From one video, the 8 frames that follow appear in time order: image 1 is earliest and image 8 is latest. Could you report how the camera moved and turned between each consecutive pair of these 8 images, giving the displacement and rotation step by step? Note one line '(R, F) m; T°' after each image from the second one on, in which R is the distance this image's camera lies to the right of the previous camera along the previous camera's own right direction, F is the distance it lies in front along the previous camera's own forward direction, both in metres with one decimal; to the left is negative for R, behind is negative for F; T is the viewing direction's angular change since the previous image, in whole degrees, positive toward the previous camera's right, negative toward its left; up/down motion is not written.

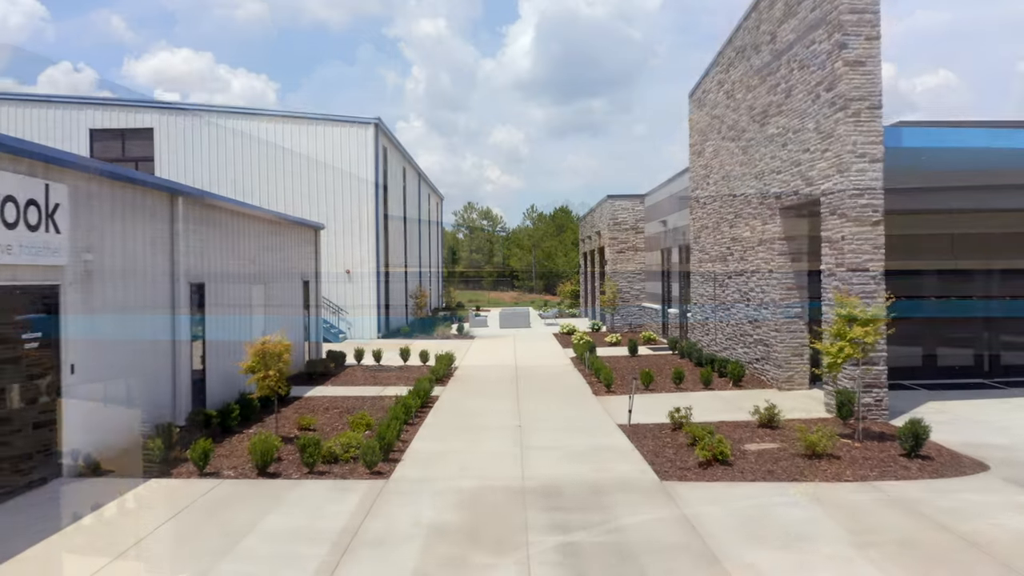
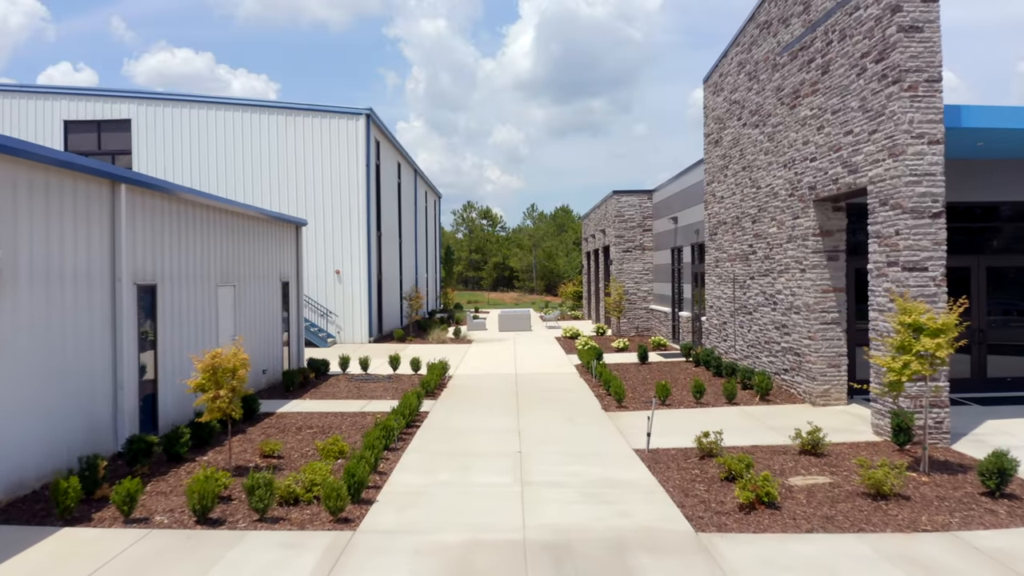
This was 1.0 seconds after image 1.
(0.0, +1.4) m; 0°
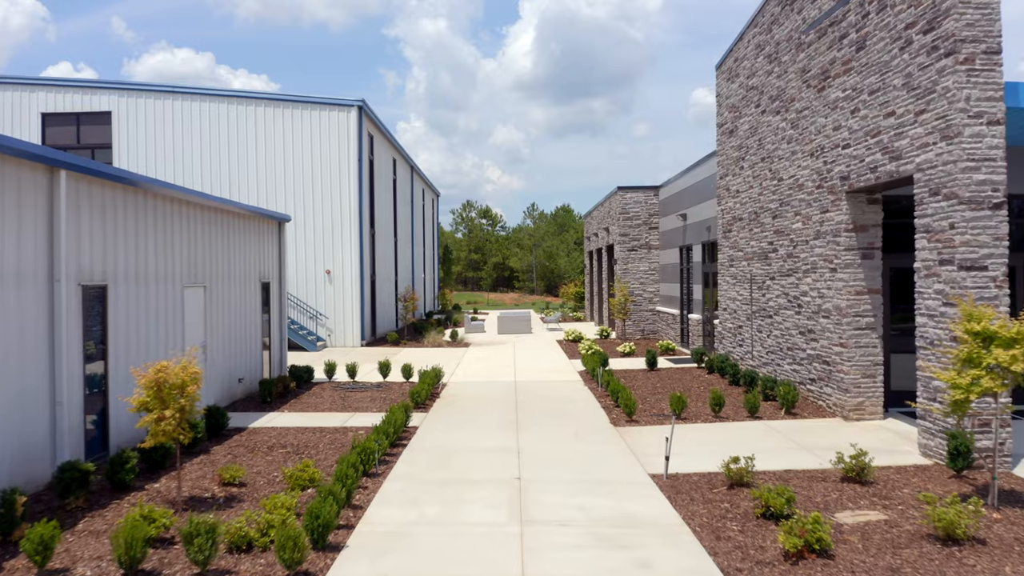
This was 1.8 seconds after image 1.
(0.0, +1.1) m; 0°
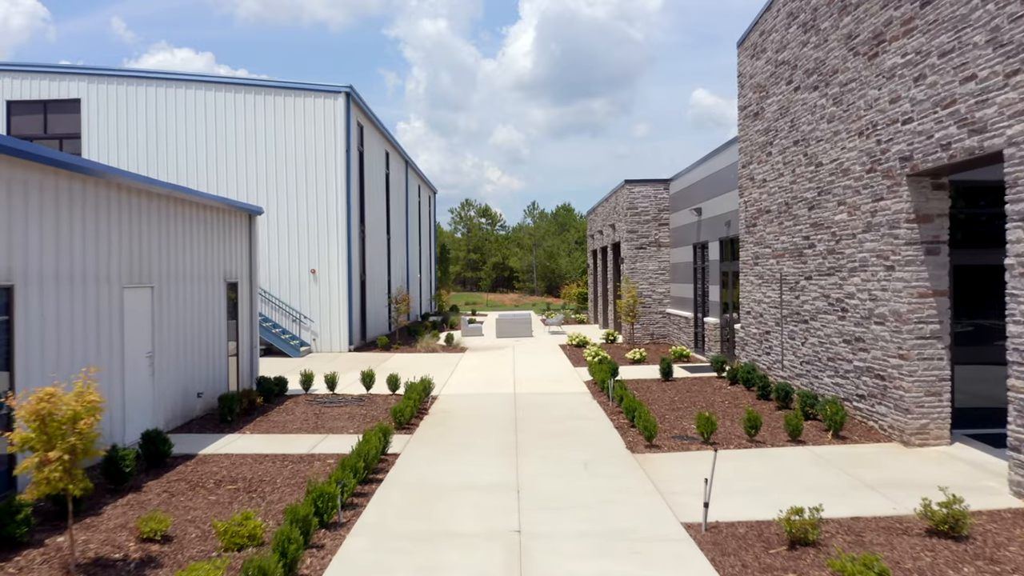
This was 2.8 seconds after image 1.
(0.0, +1.5) m; 0°
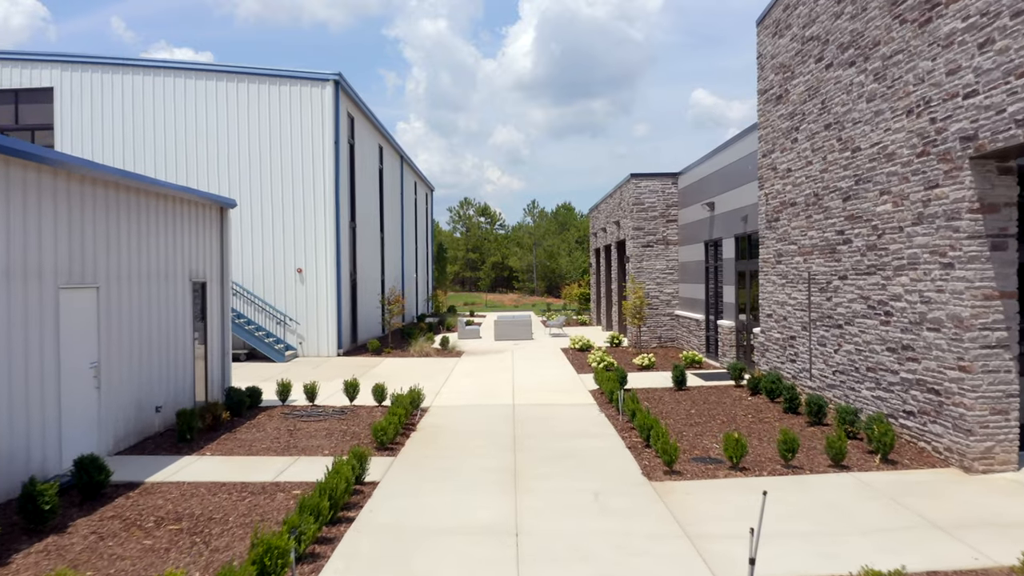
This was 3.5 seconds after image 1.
(0.0, +1.1) m; 0°
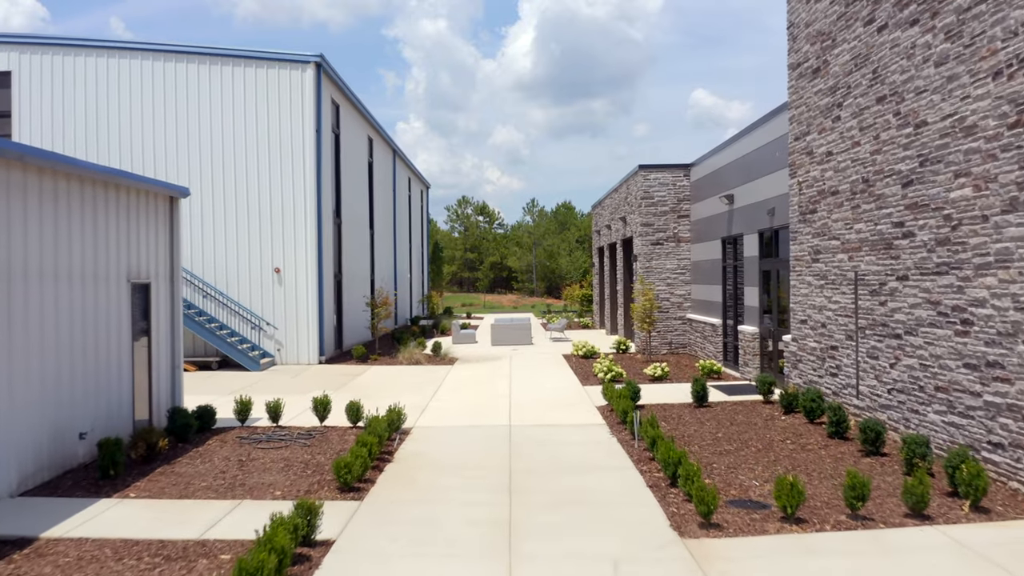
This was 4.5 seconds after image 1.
(0.0, +1.5) m; 0°
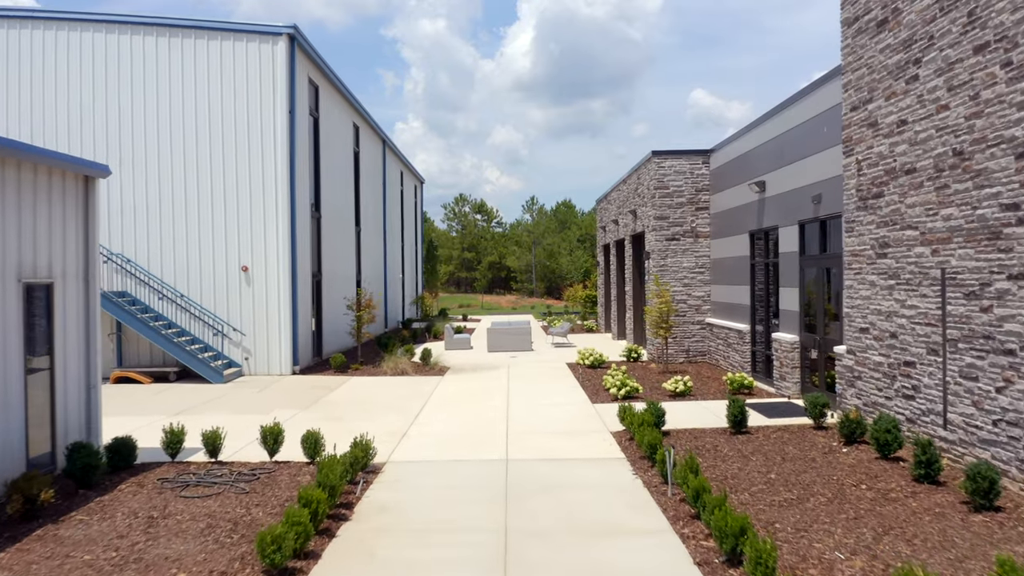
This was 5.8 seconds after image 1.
(0.0, +1.8) m; 0°
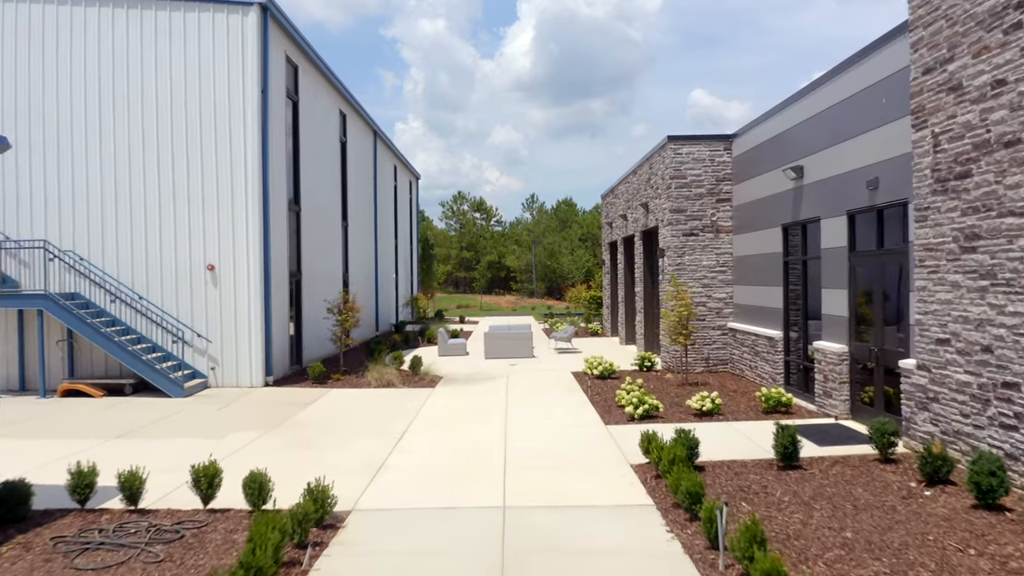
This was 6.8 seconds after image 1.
(0.0, +1.5) m; 0°
